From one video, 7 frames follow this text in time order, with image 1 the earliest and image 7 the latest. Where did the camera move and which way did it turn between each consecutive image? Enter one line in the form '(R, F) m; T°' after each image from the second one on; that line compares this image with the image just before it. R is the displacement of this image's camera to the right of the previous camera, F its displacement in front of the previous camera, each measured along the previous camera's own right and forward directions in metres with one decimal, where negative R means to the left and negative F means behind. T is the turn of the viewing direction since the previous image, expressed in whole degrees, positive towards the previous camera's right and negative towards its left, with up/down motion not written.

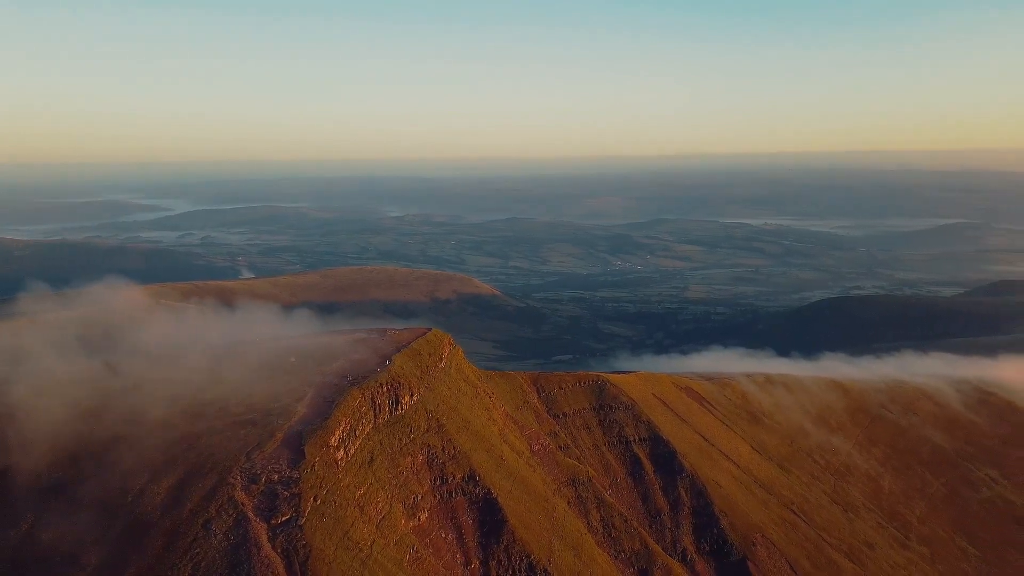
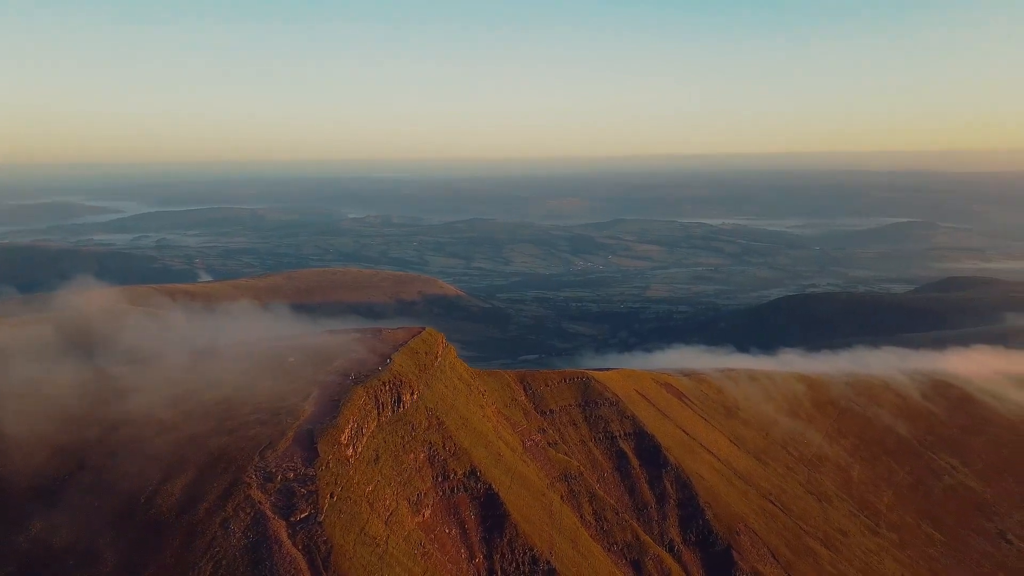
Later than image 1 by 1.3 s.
(-1.5, -0.4) m; +3°
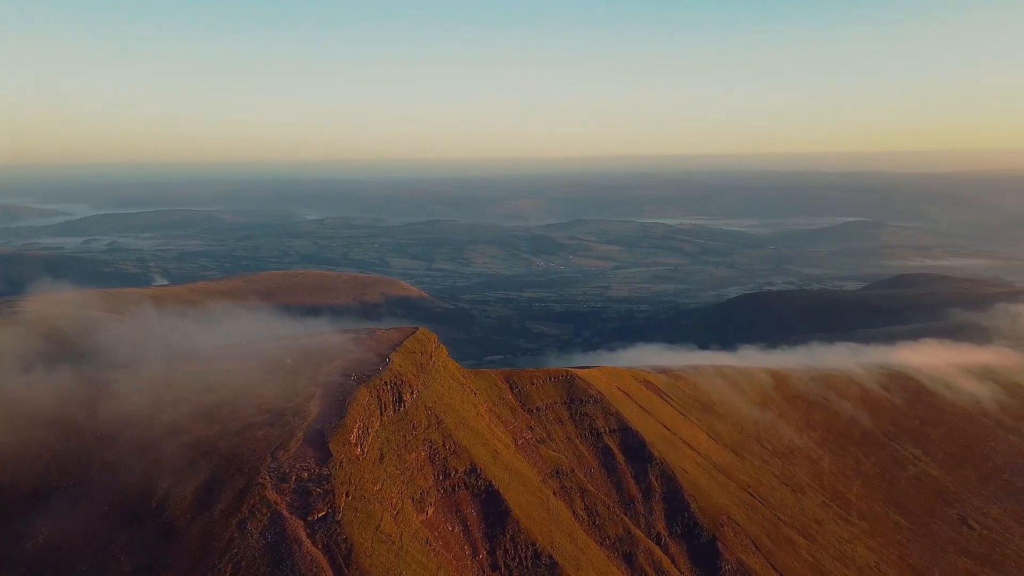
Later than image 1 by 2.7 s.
(-1.4, -0.4) m; +3°
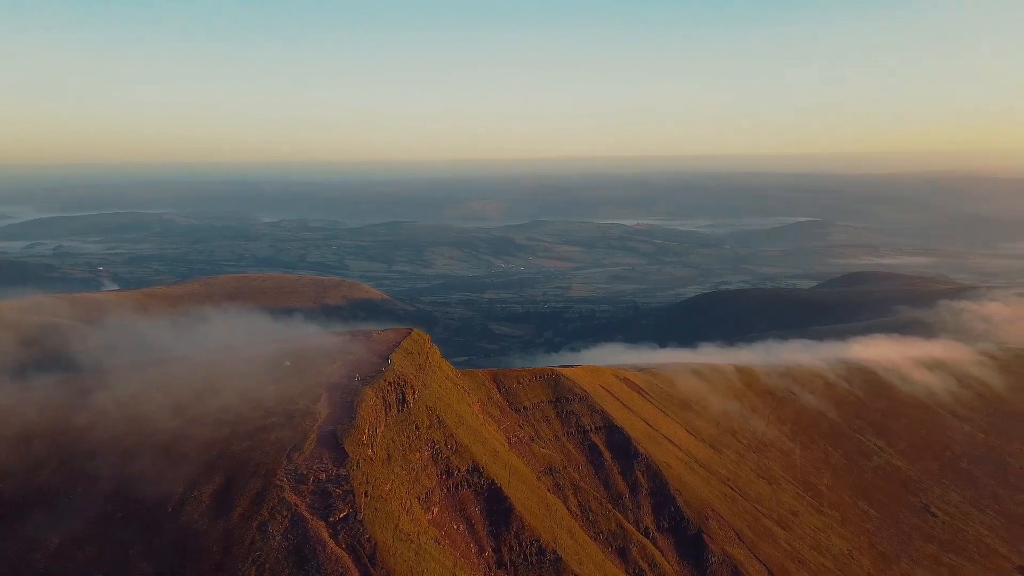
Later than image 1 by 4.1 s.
(-1.6, -0.3) m; +3°
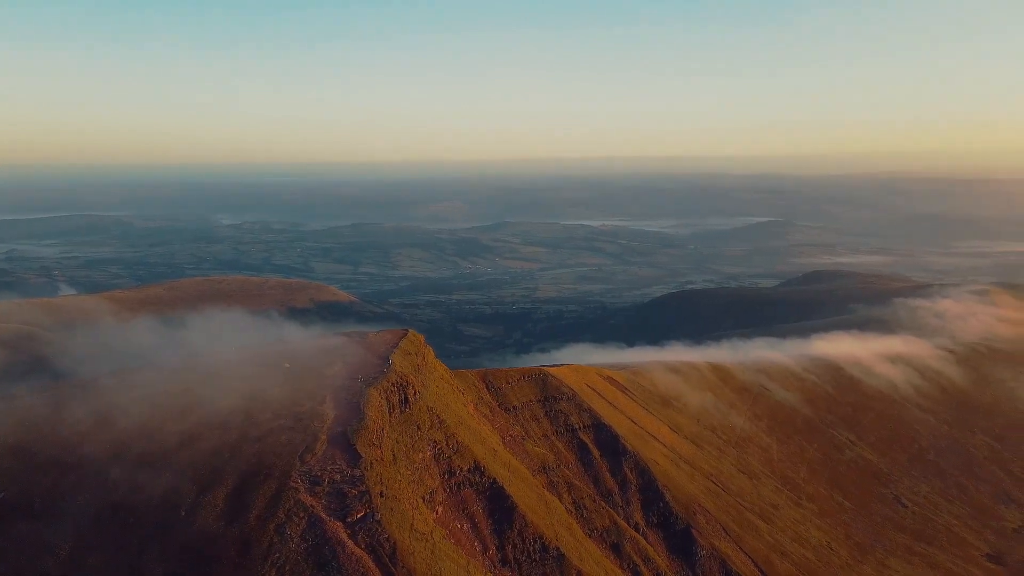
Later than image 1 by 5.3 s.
(-1.3, -0.2) m; +2°
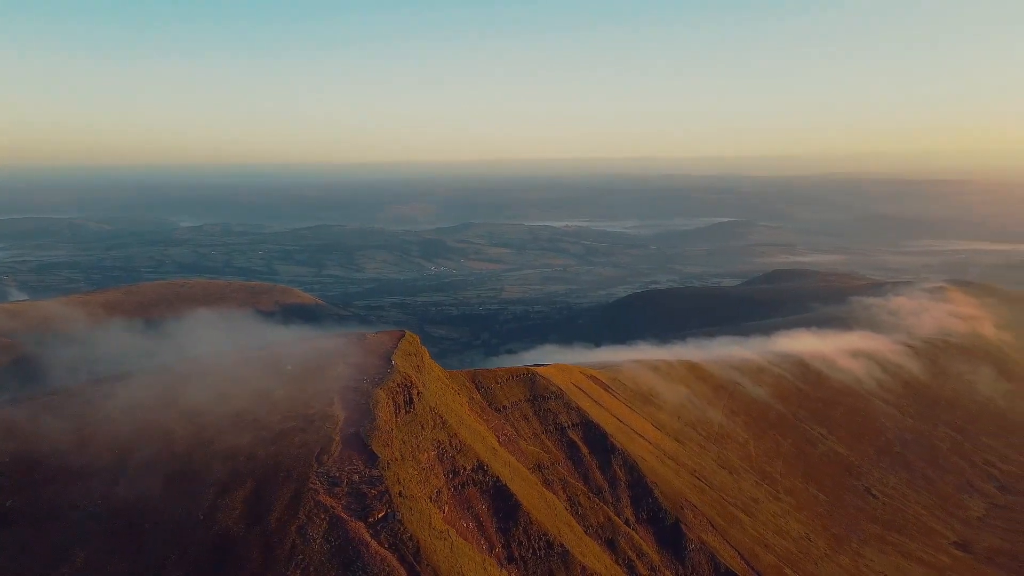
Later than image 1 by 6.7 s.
(-1.5, -0.2) m; +3°
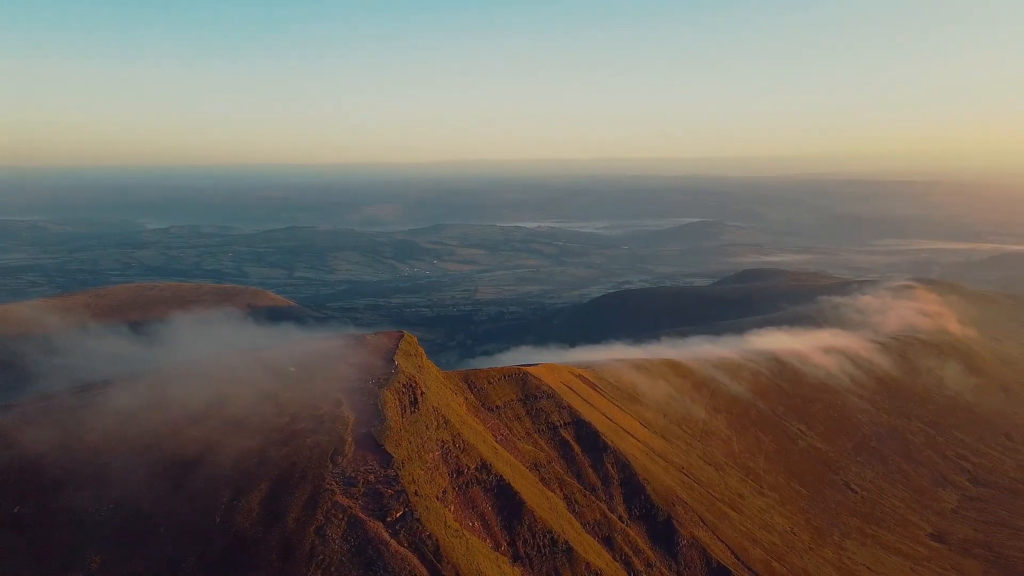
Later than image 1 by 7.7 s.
(-1.2, -0.1) m; +2°
